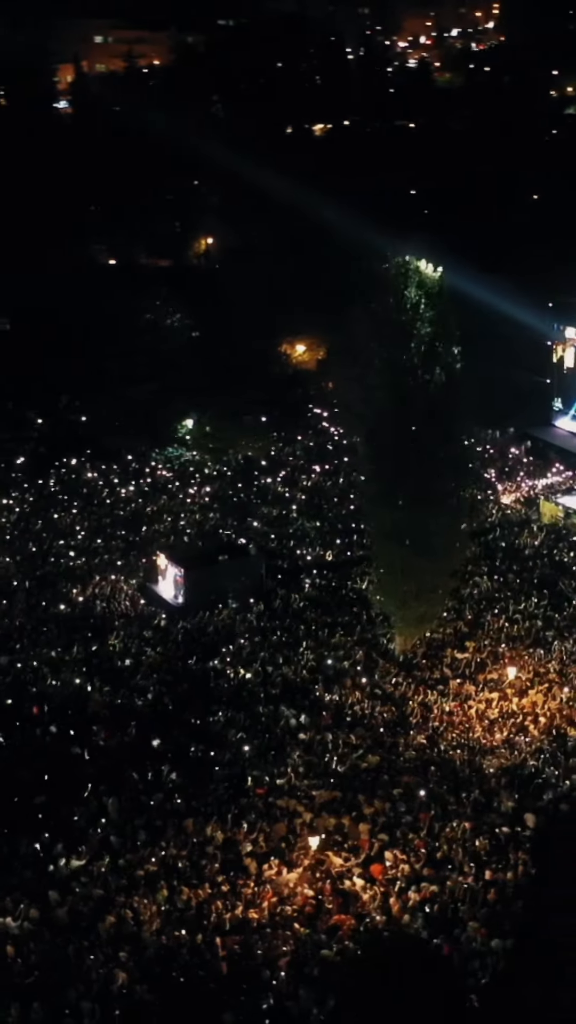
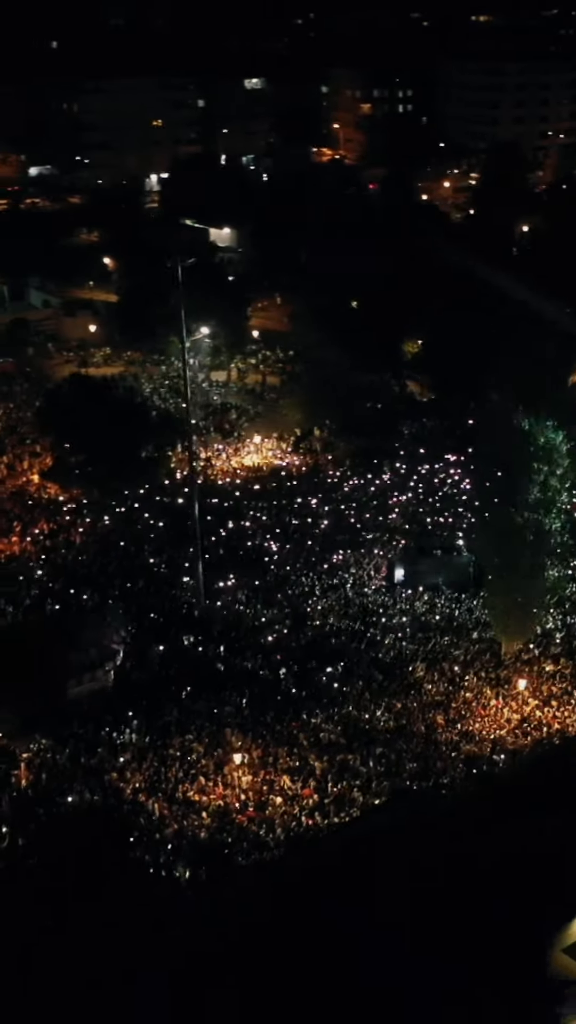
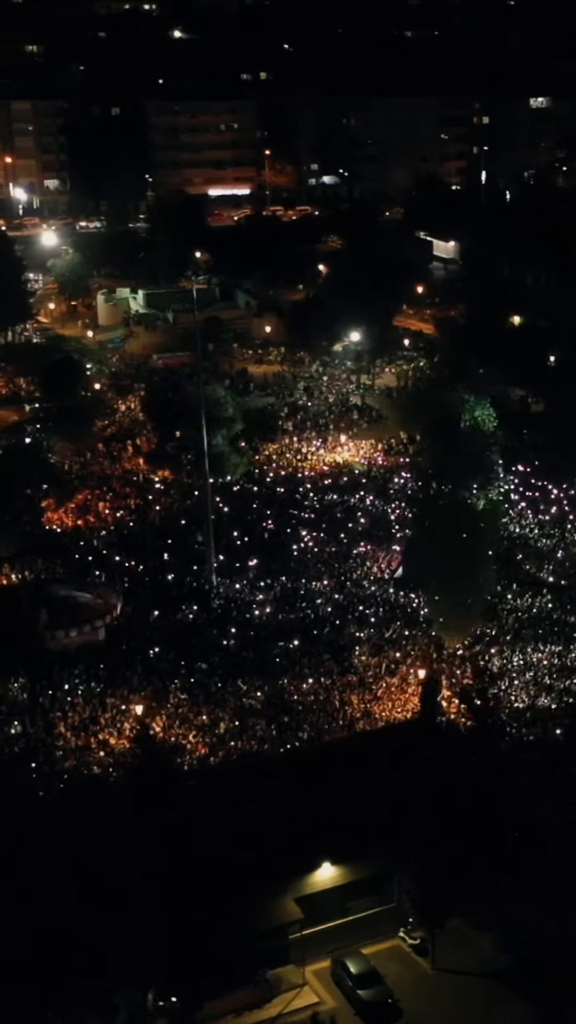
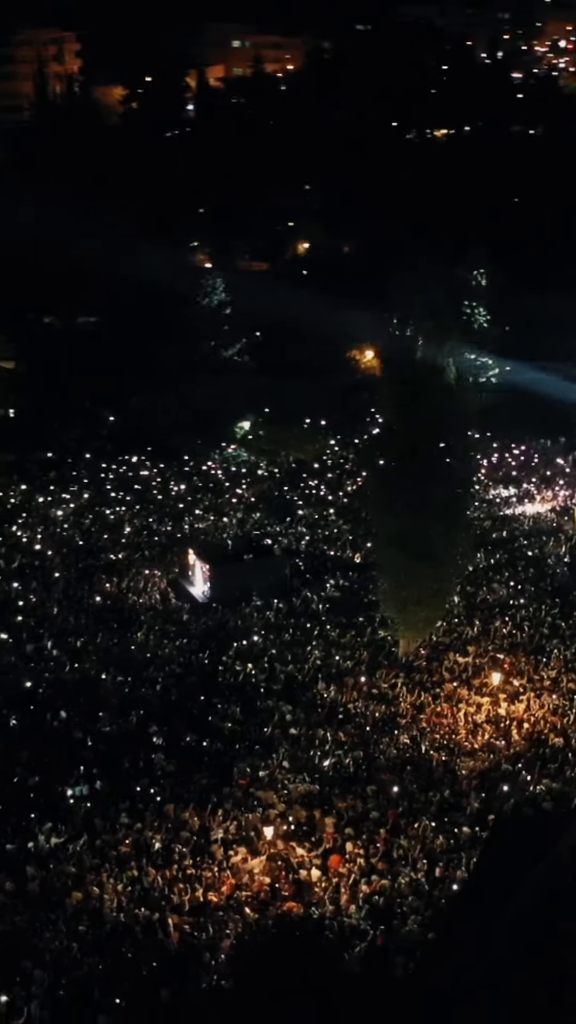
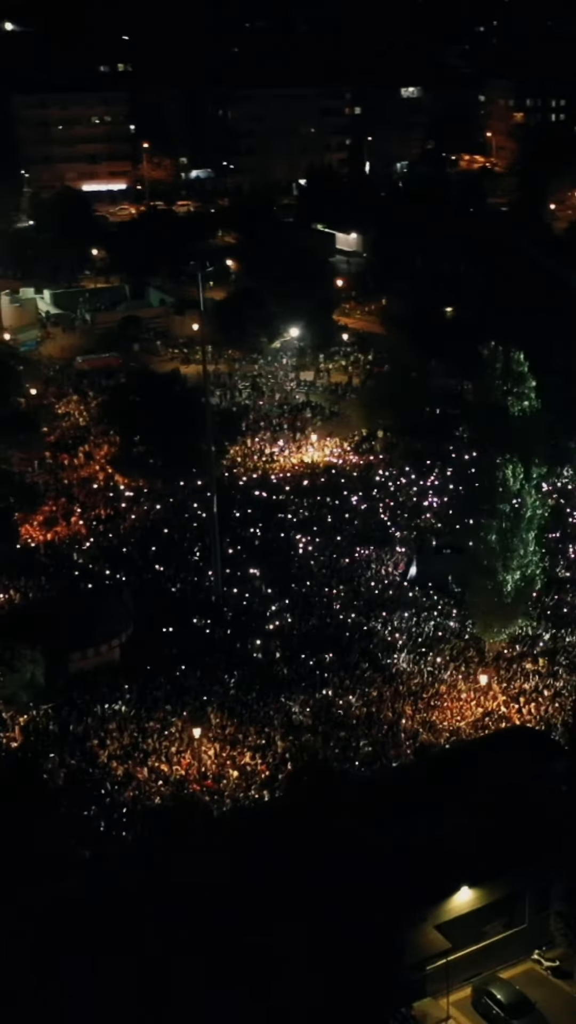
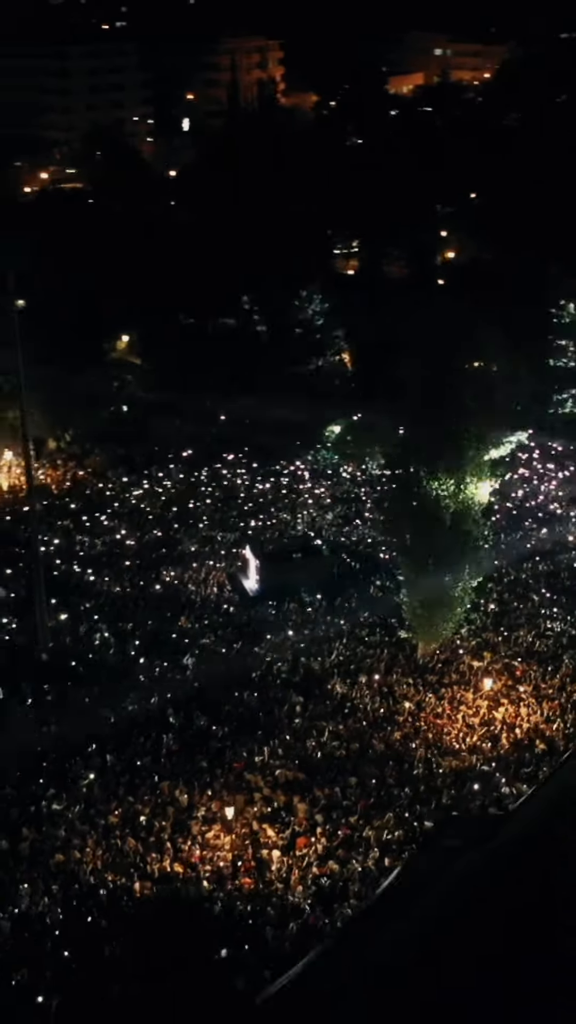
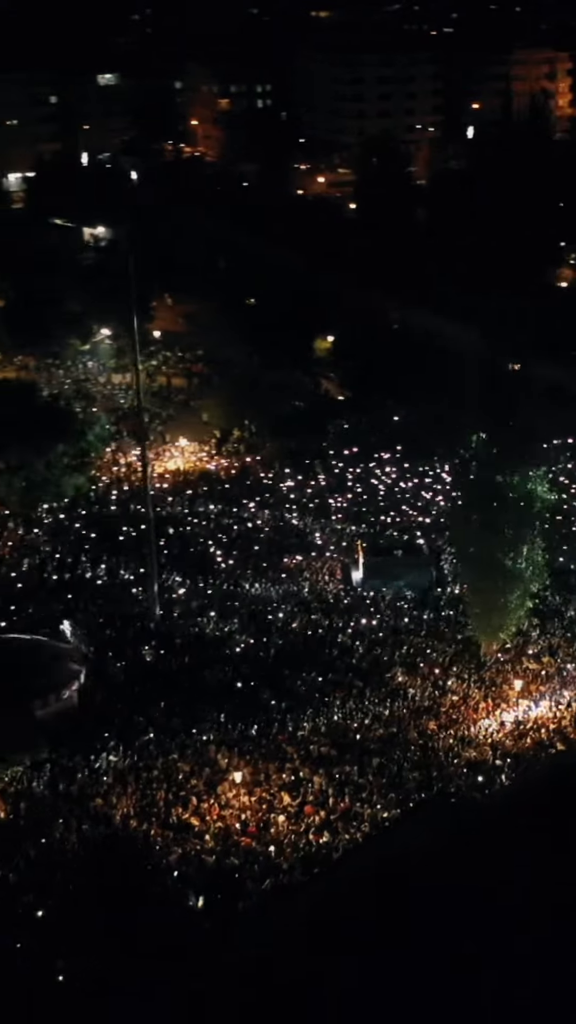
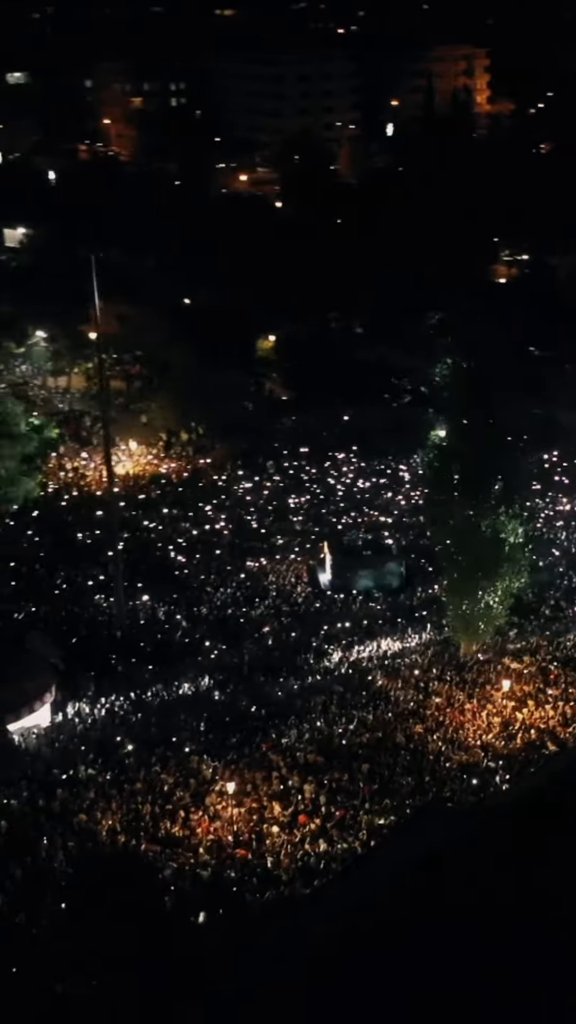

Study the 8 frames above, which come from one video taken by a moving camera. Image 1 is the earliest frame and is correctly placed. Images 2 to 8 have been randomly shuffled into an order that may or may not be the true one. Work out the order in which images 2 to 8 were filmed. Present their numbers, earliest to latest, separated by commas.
4, 6, 8, 7, 2, 5, 3
